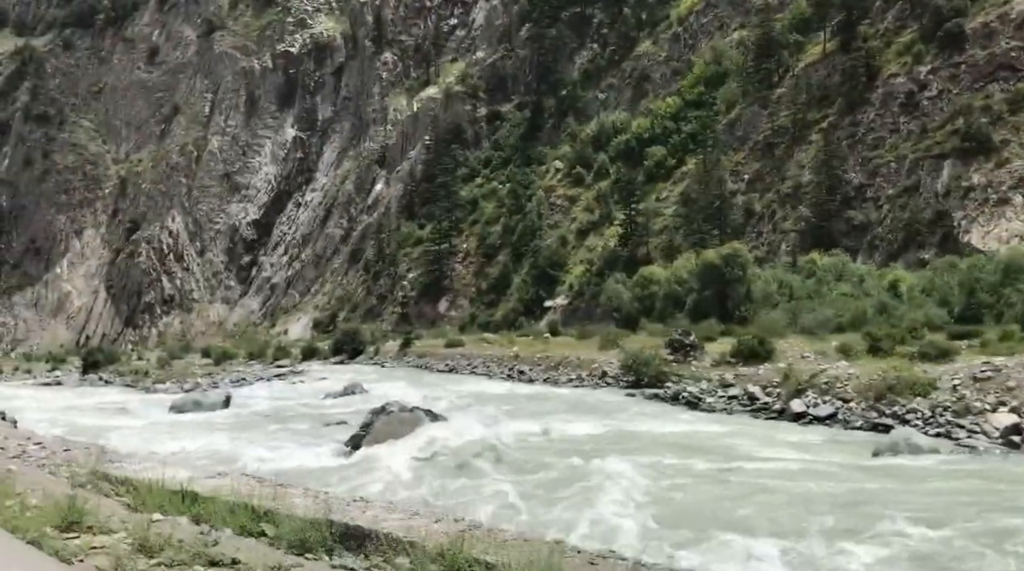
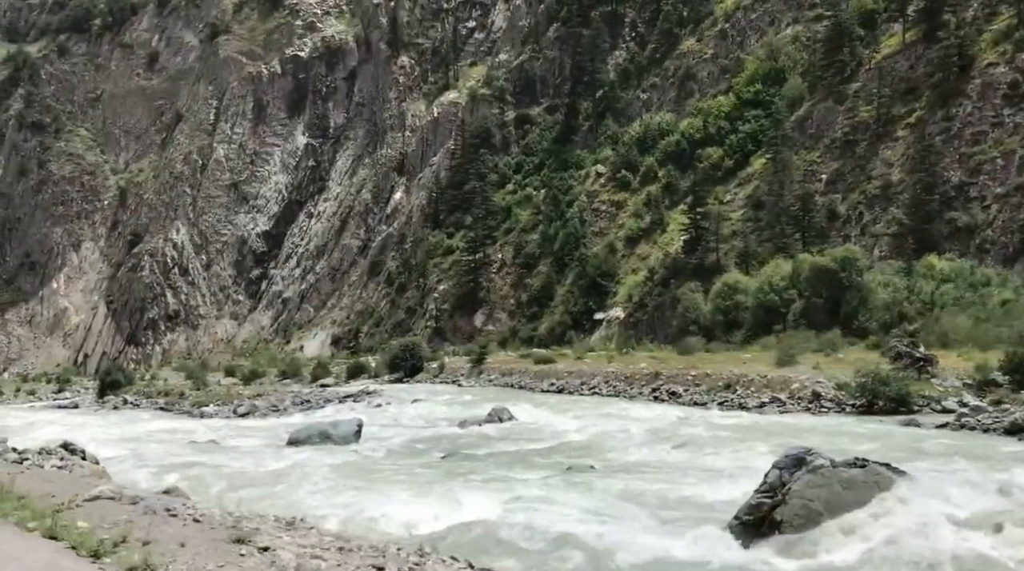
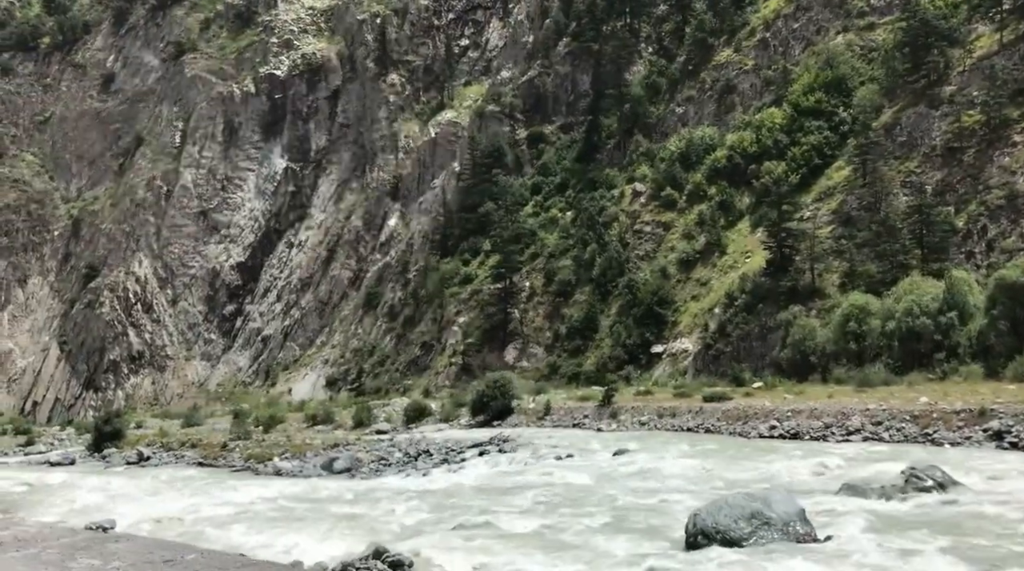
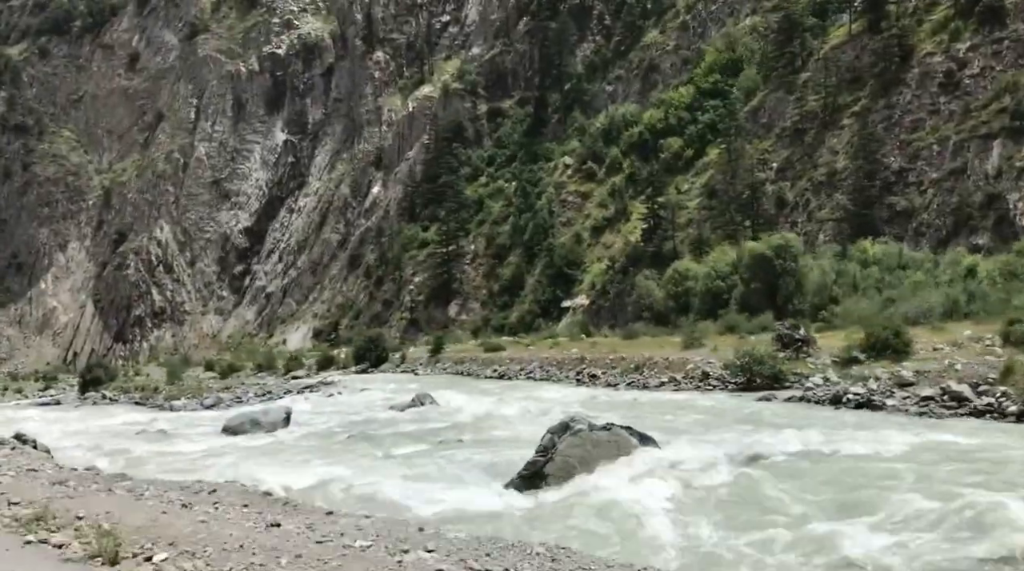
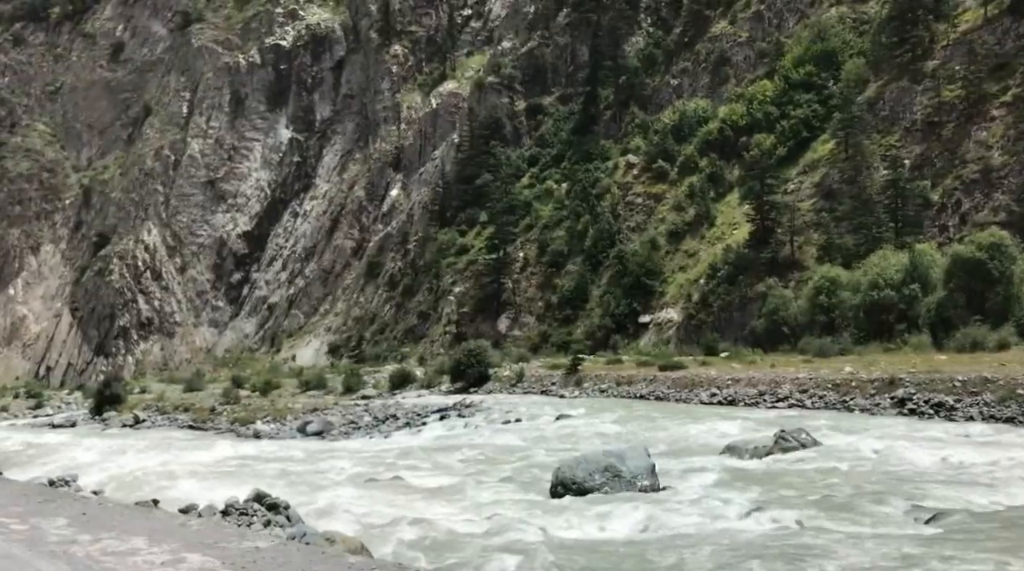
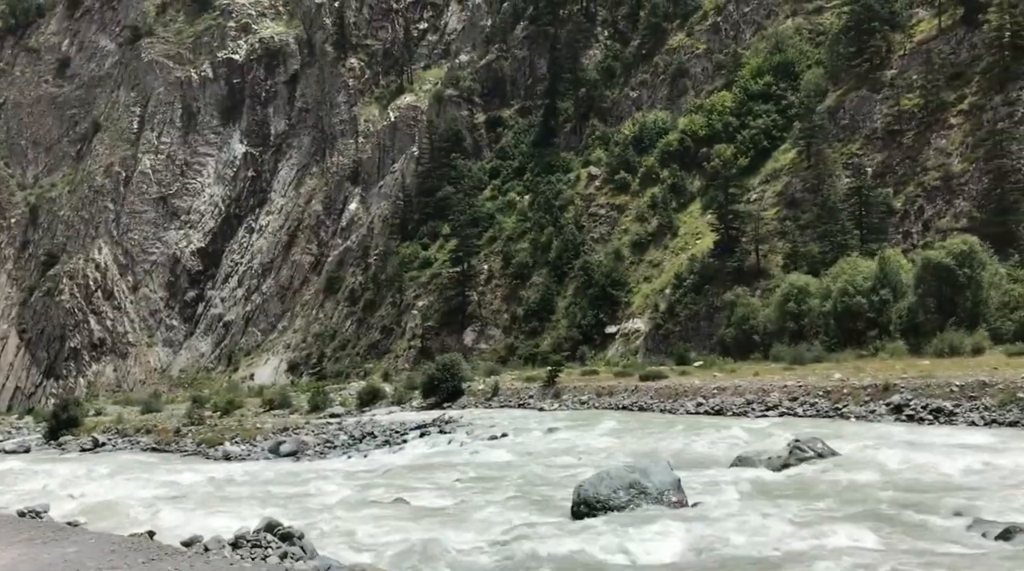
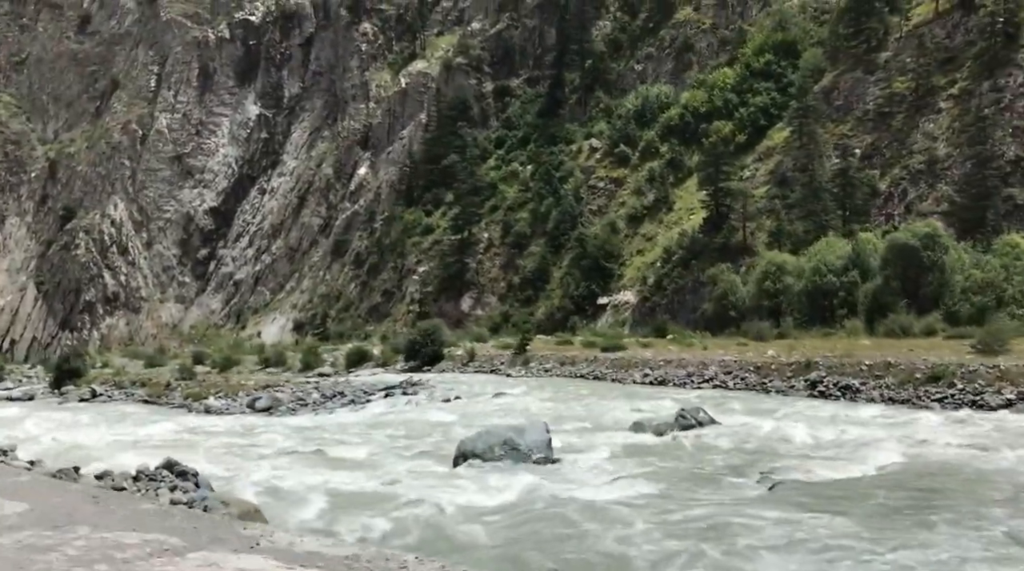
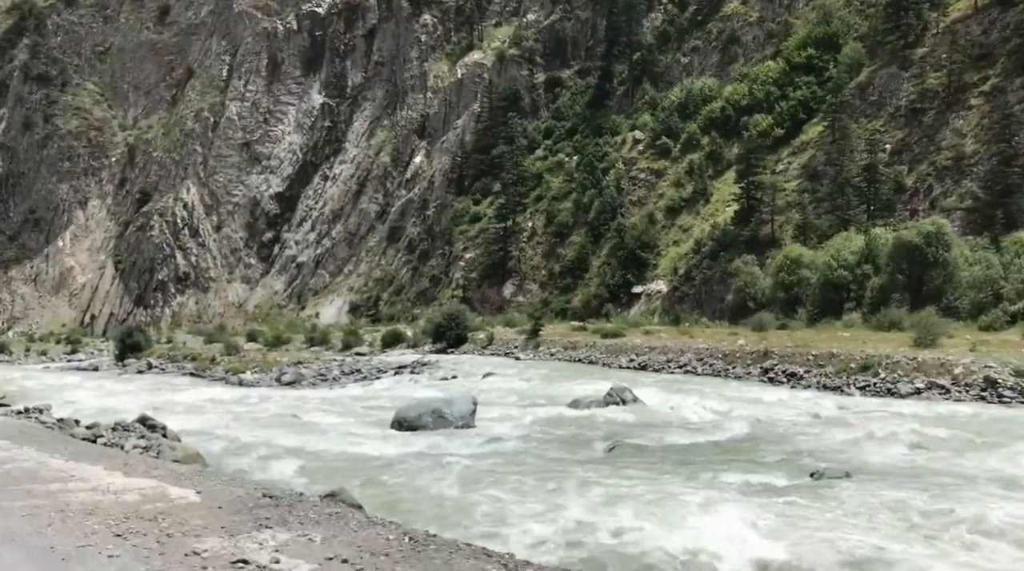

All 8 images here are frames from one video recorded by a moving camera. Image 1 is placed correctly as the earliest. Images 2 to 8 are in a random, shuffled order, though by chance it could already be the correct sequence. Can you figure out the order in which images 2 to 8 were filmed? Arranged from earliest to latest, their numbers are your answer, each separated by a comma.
4, 2, 8, 7, 5, 6, 3
